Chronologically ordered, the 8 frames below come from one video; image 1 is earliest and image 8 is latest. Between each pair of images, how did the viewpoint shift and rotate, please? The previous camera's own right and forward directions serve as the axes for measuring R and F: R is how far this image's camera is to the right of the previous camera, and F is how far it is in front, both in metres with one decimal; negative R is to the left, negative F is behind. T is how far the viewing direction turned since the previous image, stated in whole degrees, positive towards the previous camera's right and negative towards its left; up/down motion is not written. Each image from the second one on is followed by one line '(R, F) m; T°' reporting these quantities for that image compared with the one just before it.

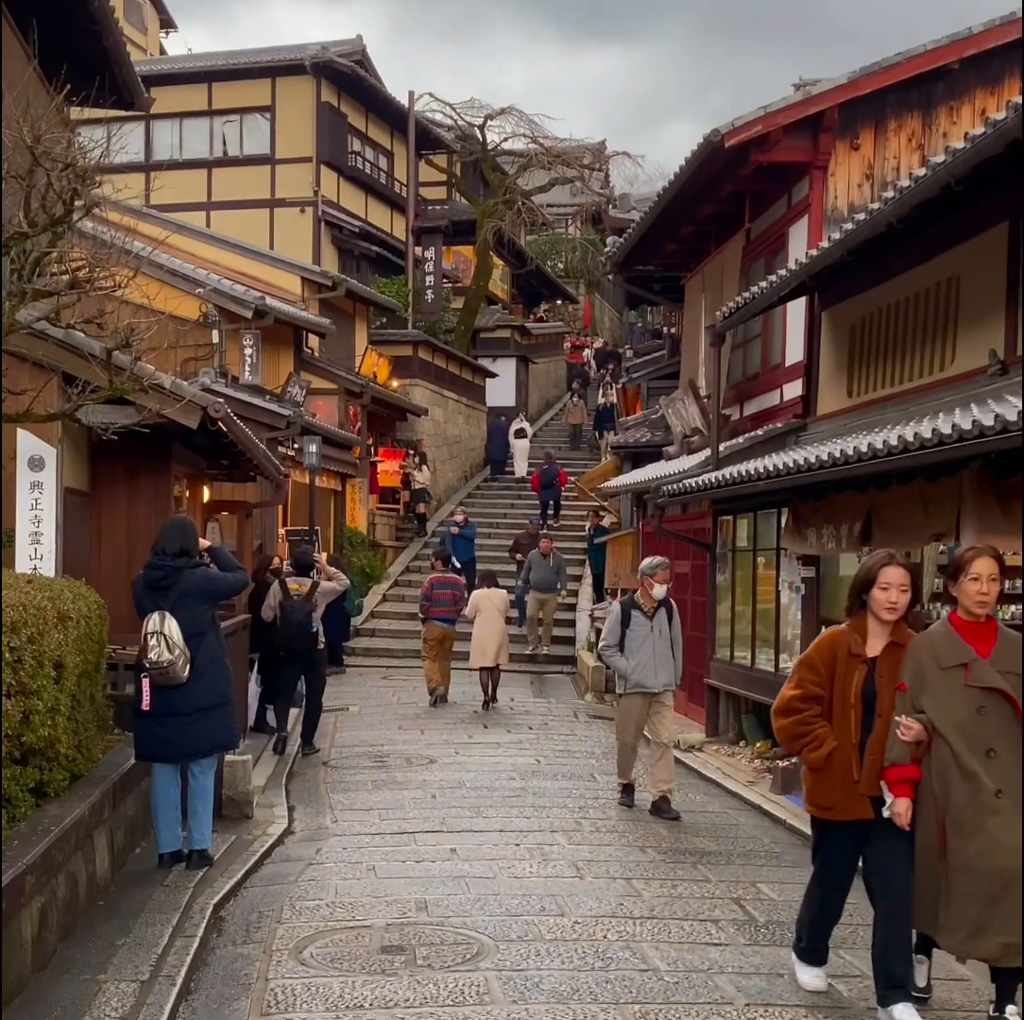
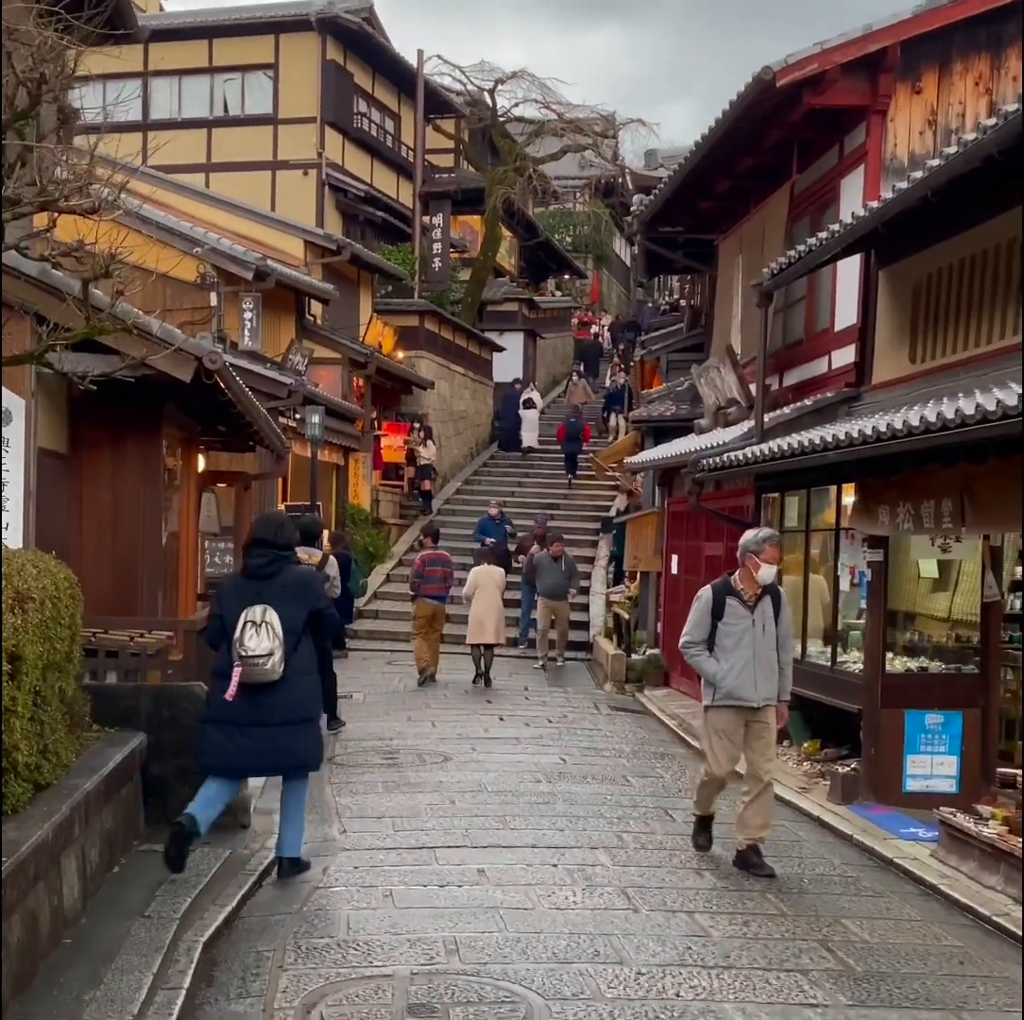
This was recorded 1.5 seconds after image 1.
(-0.2, +1.1) m; 0°
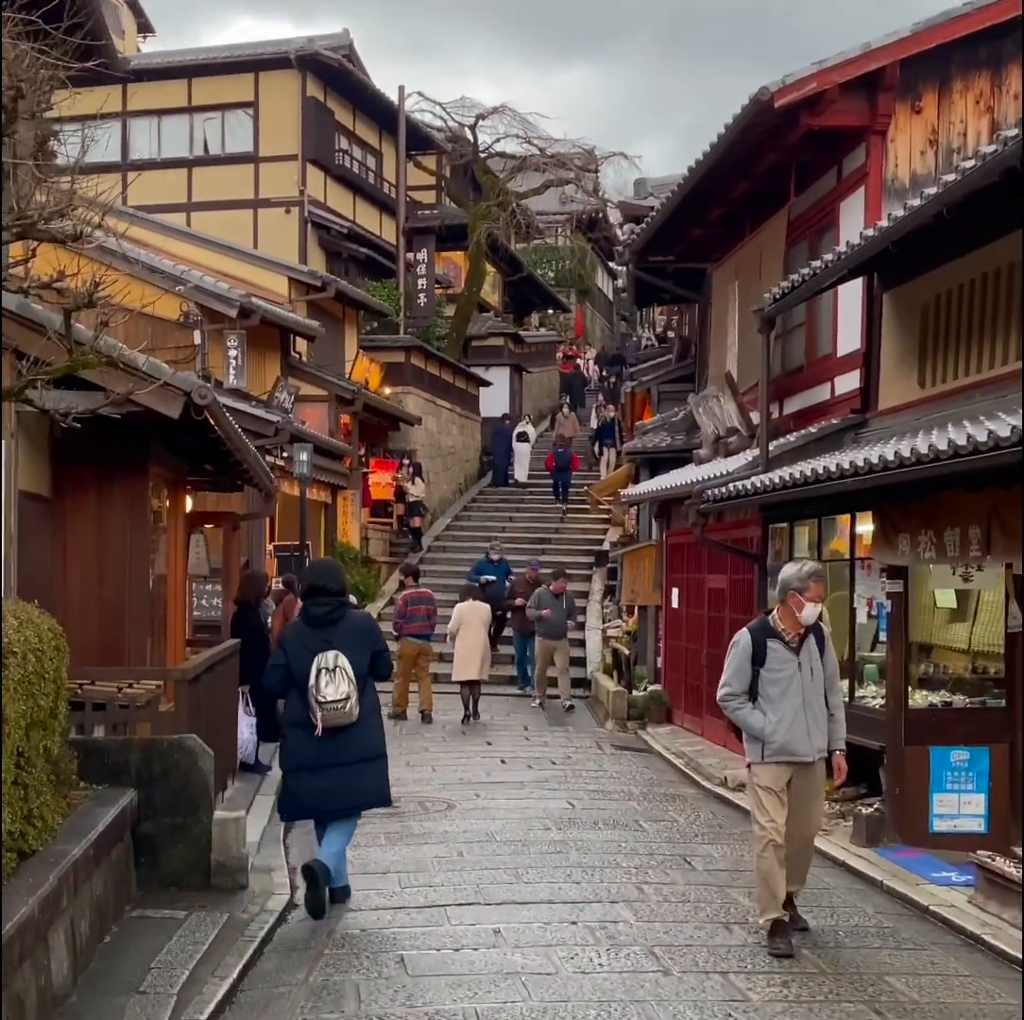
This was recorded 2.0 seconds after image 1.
(-0.1, +0.4) m; +1°
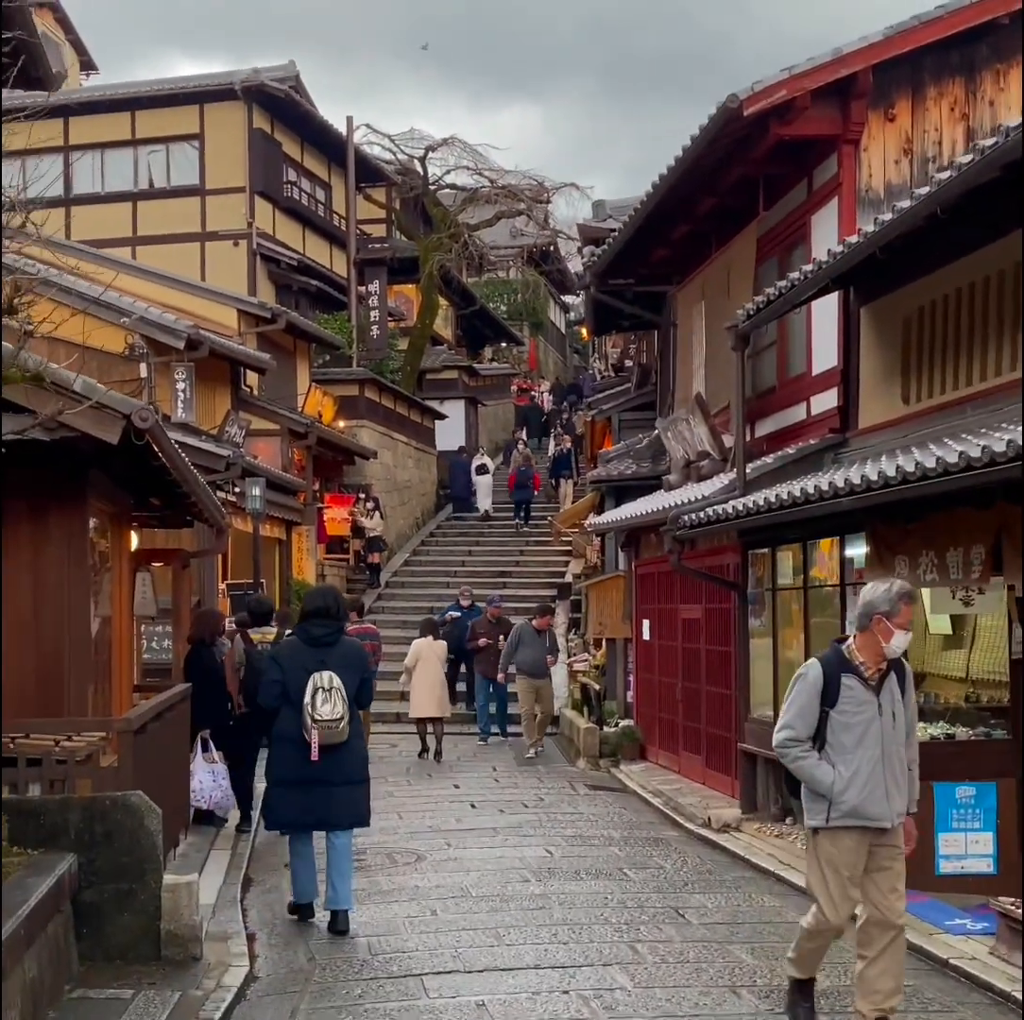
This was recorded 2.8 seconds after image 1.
(-0.1, +0.6) m; +2°
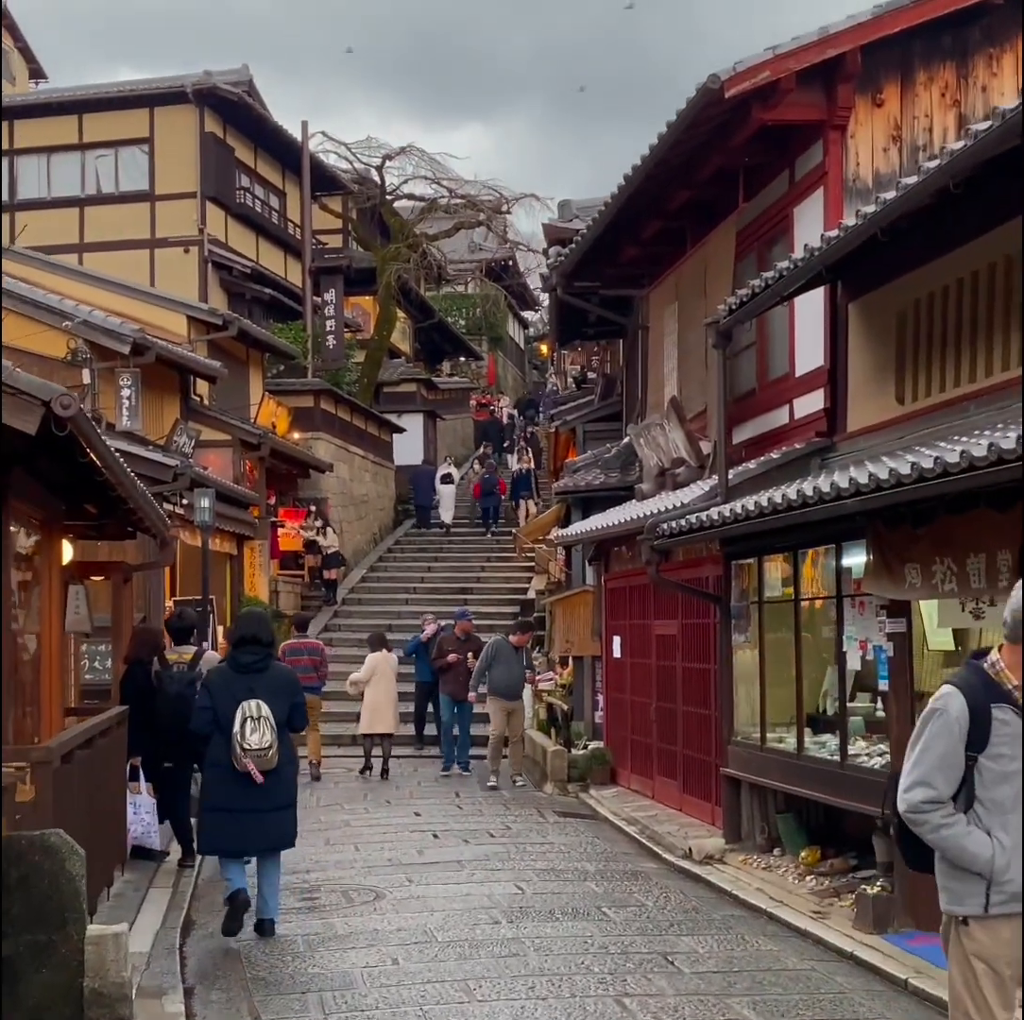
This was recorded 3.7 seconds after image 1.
(-0.1, +0.7) m; +2°
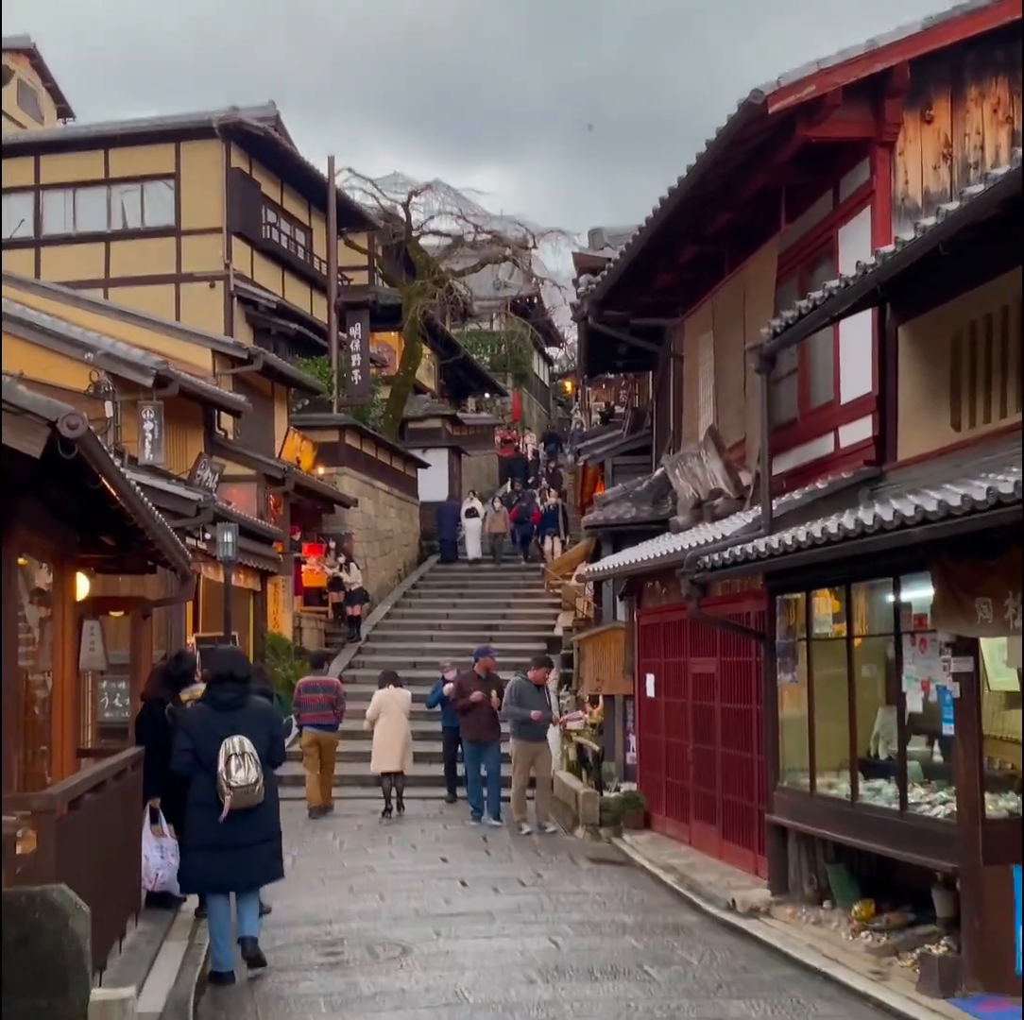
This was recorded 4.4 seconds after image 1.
(-0.1, +0.4) m; -1°
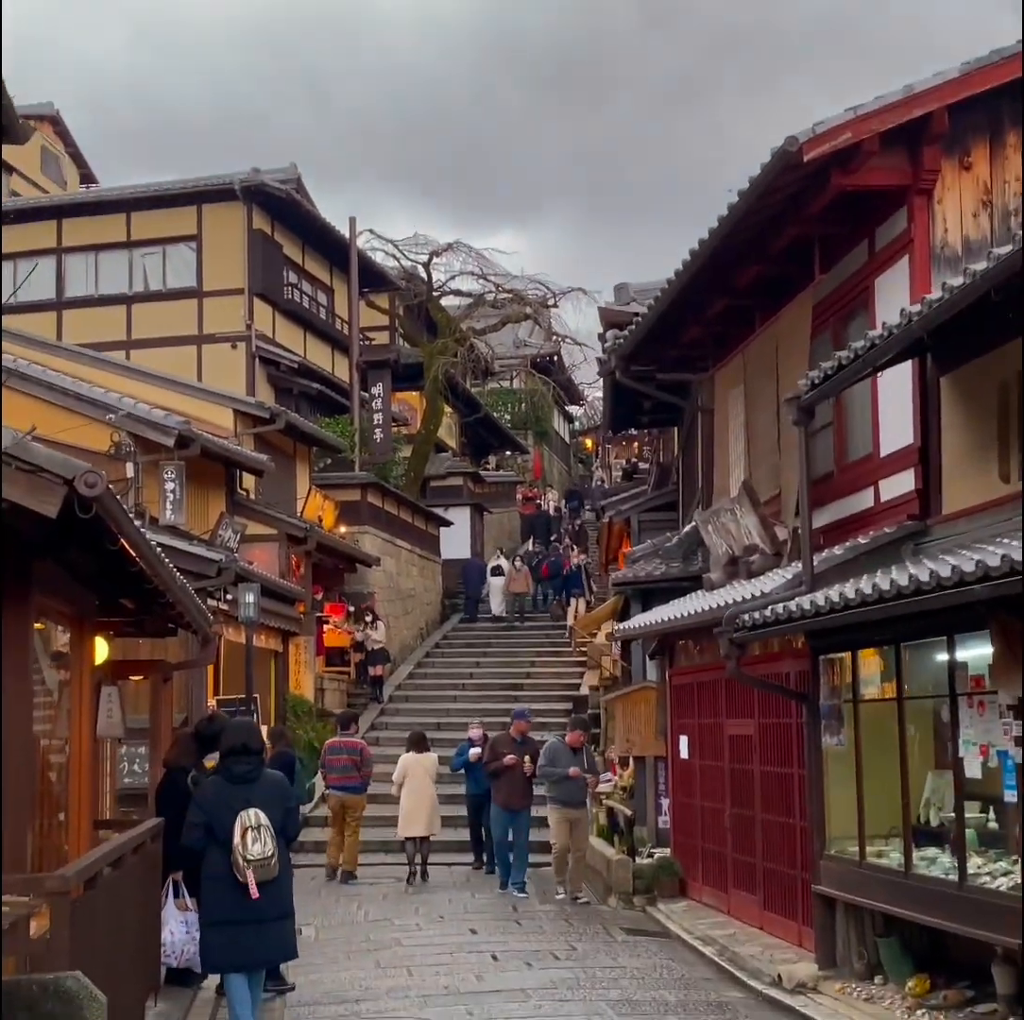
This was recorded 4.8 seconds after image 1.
(-0.1, +0.3) m; -1°
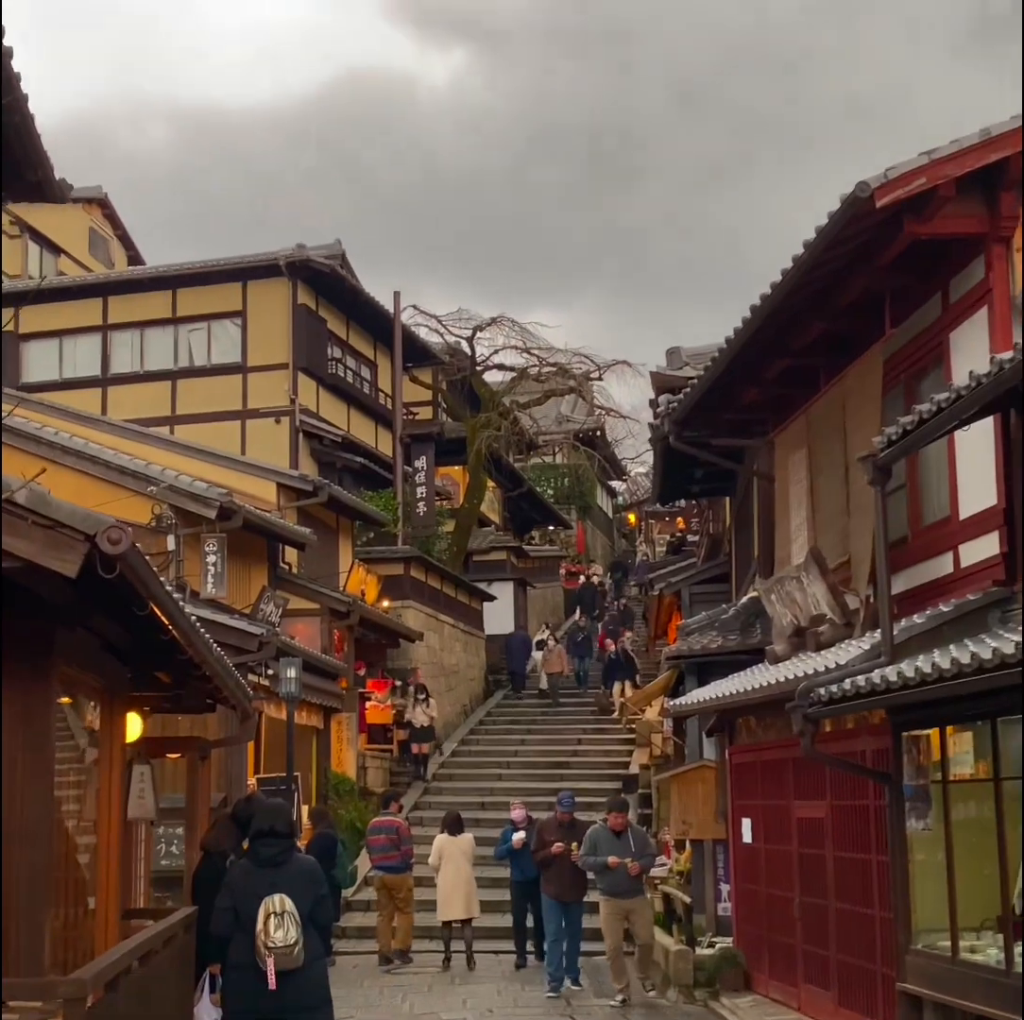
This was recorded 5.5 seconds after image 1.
(-0.1, +0.5) m; -2°
